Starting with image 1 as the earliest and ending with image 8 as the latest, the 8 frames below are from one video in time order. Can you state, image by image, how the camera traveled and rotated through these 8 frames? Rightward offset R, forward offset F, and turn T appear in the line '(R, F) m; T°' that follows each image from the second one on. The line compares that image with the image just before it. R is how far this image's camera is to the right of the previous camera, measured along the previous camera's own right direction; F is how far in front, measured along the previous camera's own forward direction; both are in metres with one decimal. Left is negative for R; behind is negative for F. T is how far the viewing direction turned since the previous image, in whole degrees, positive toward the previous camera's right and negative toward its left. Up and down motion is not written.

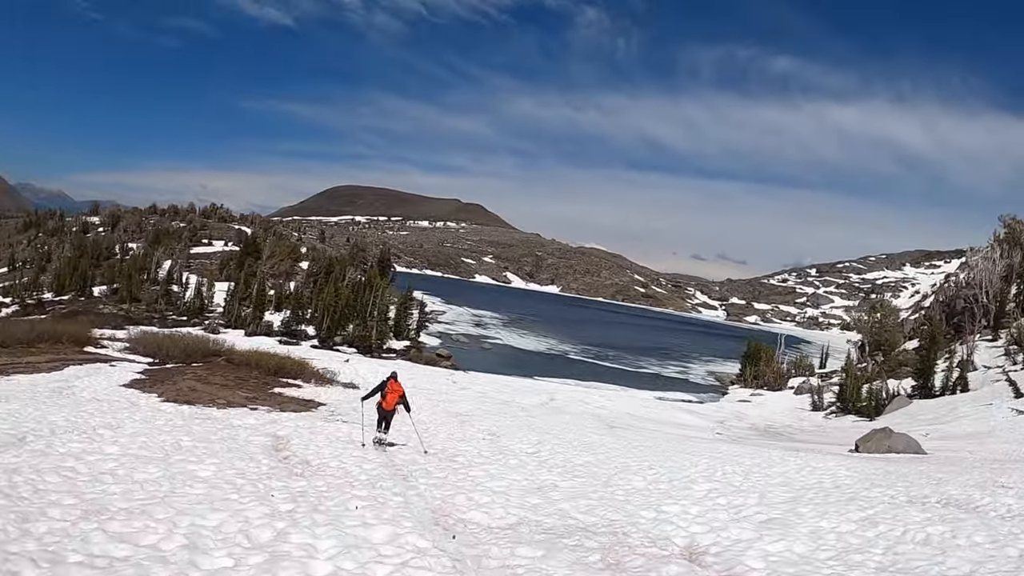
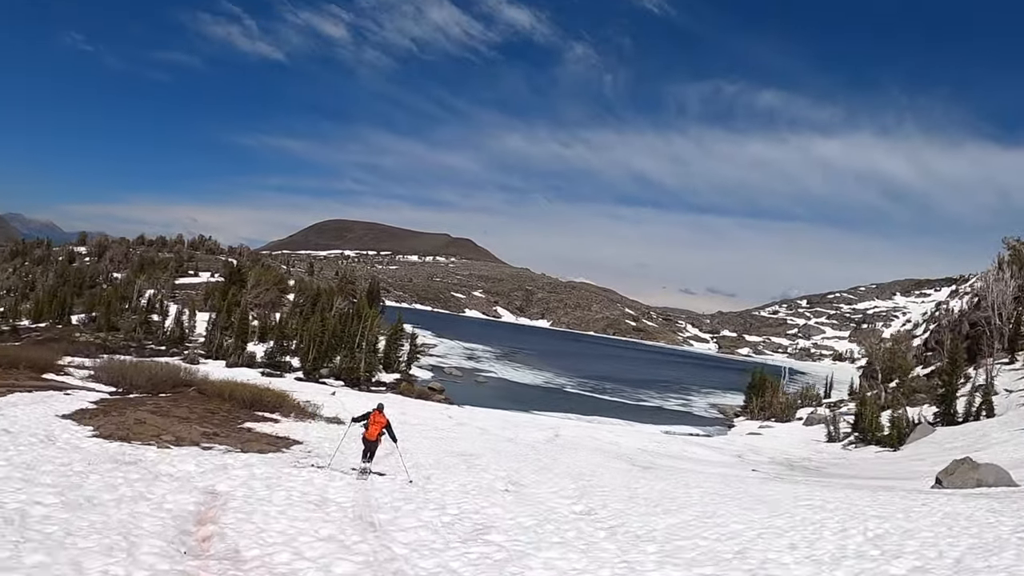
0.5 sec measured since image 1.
(-0.9, +3.9) m; +1°
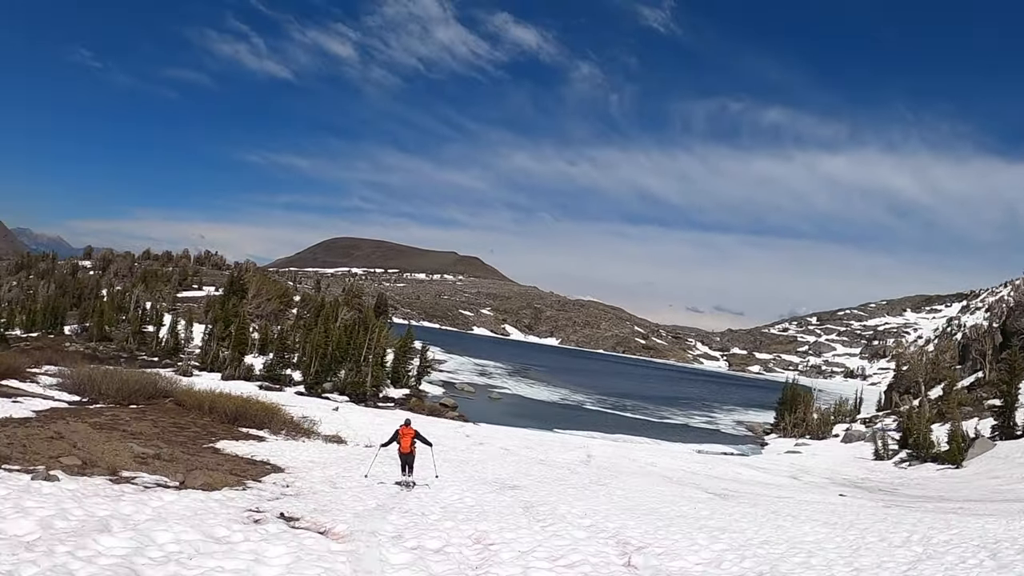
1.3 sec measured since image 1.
(-1.4, +5.6) m; -1°
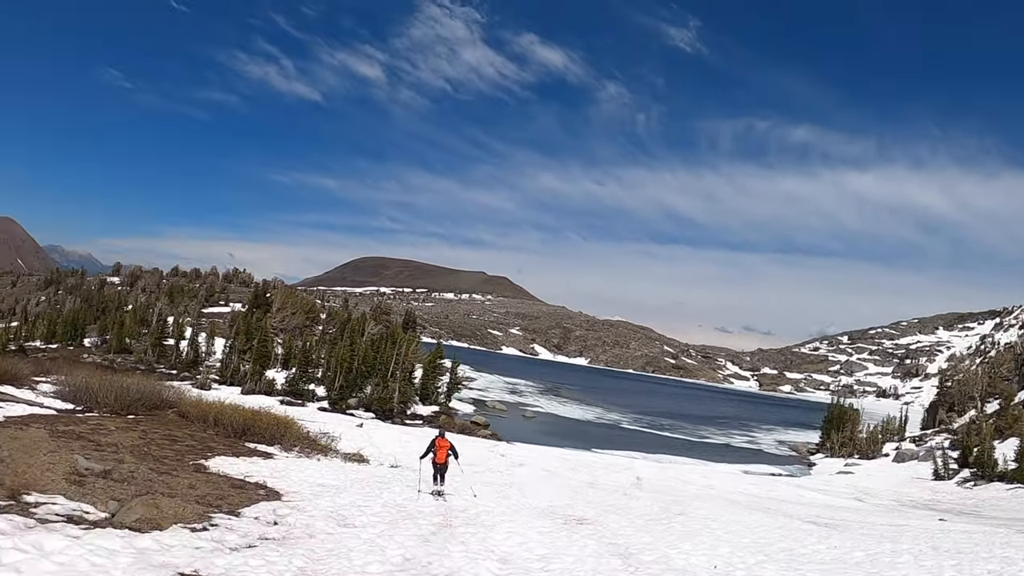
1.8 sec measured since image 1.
(-0.8, +3.7) m; -3°
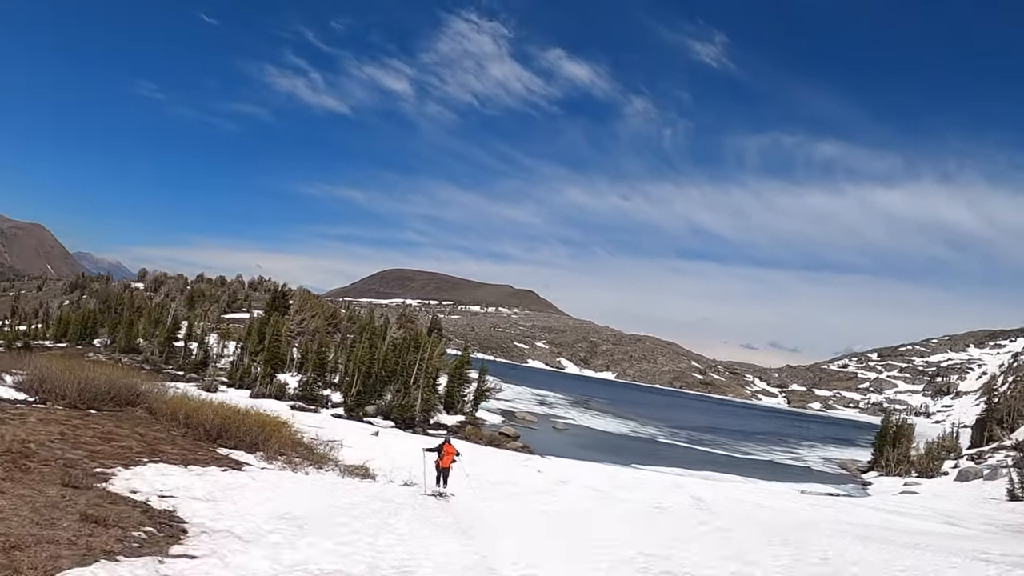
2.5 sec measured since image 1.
(-0.7, +5.3) m; -3°
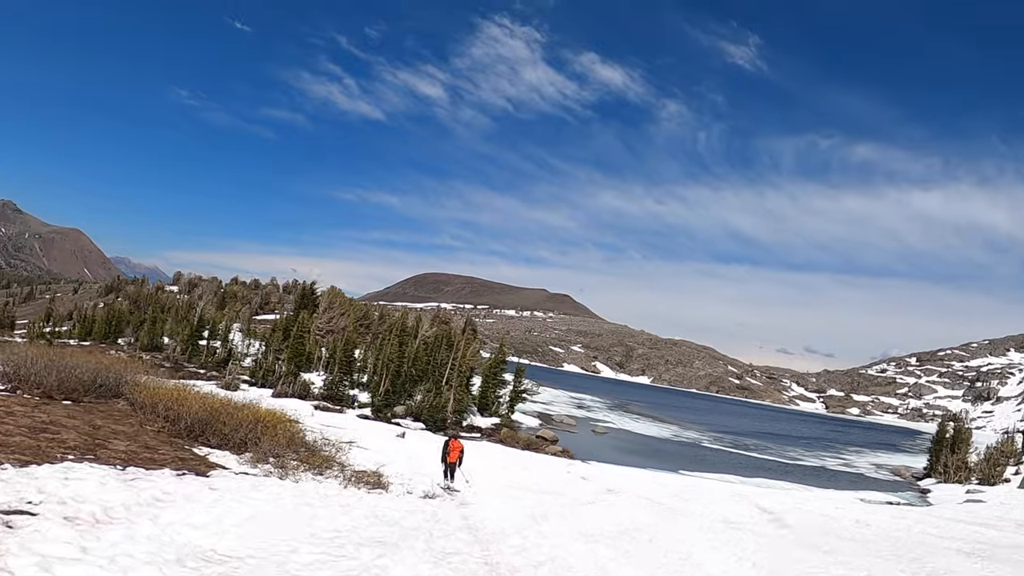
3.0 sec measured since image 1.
(-0.3, +3.6) m; -3°
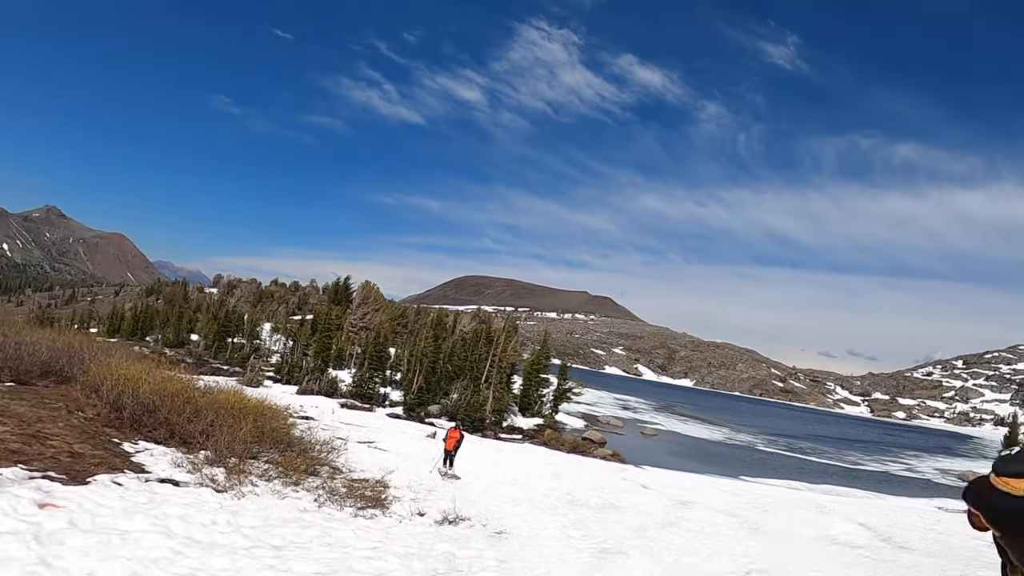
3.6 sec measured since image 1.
(-0.3, +4.2) m; -4°
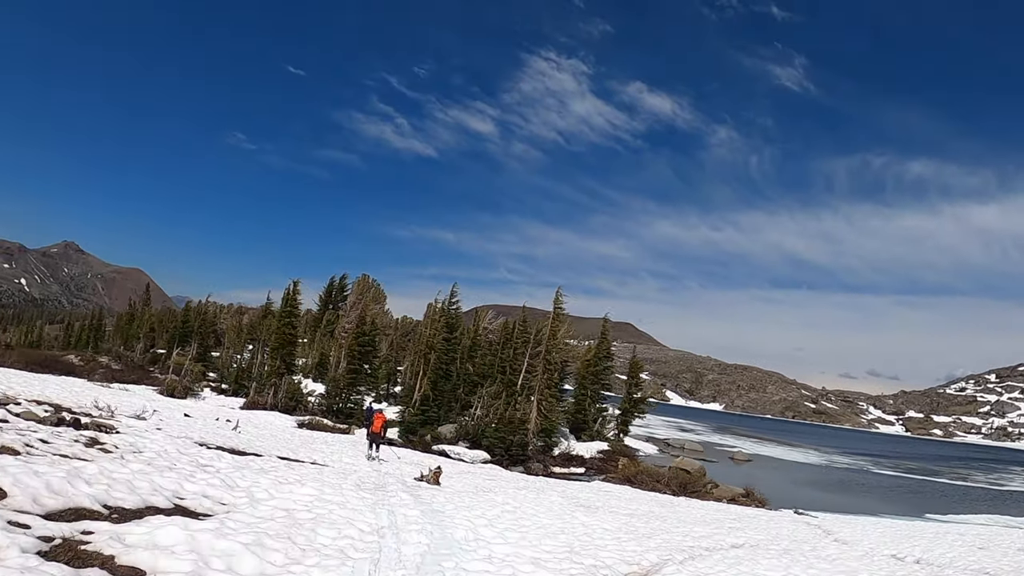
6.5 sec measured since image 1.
(-1.7, +15.9) m; -2°
